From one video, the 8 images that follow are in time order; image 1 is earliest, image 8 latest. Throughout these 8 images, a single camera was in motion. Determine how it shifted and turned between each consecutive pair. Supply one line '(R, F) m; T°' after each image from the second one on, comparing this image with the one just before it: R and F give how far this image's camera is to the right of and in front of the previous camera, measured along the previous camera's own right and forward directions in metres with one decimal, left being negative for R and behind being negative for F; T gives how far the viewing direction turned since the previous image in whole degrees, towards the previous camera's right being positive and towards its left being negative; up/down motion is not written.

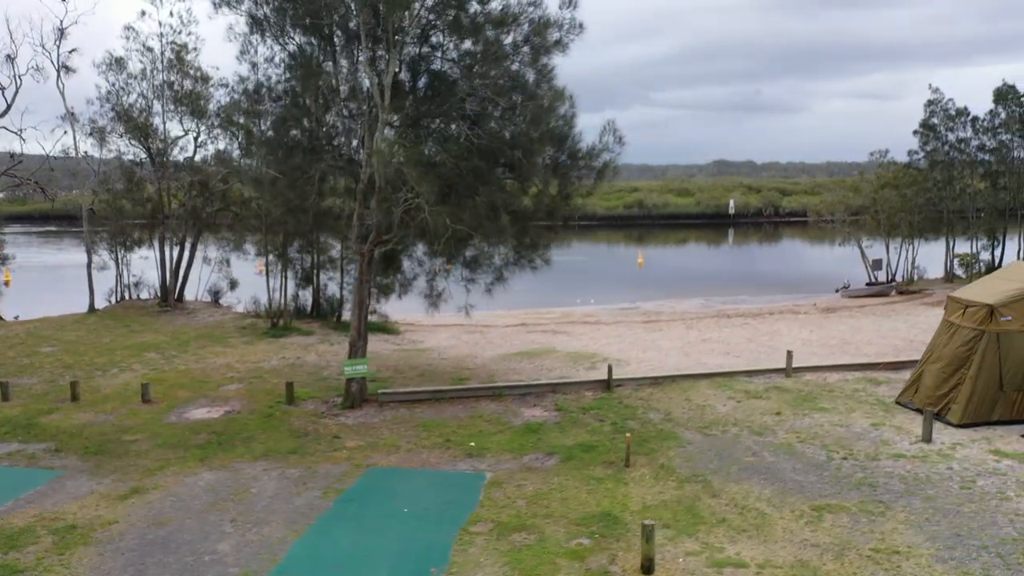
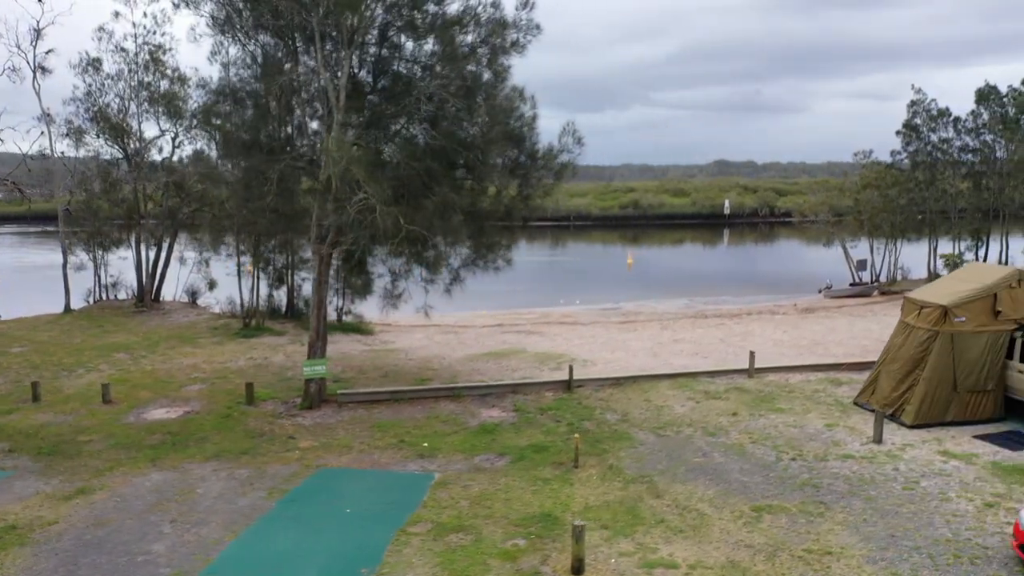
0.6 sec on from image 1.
(+0.9, 0.0) m; 0°
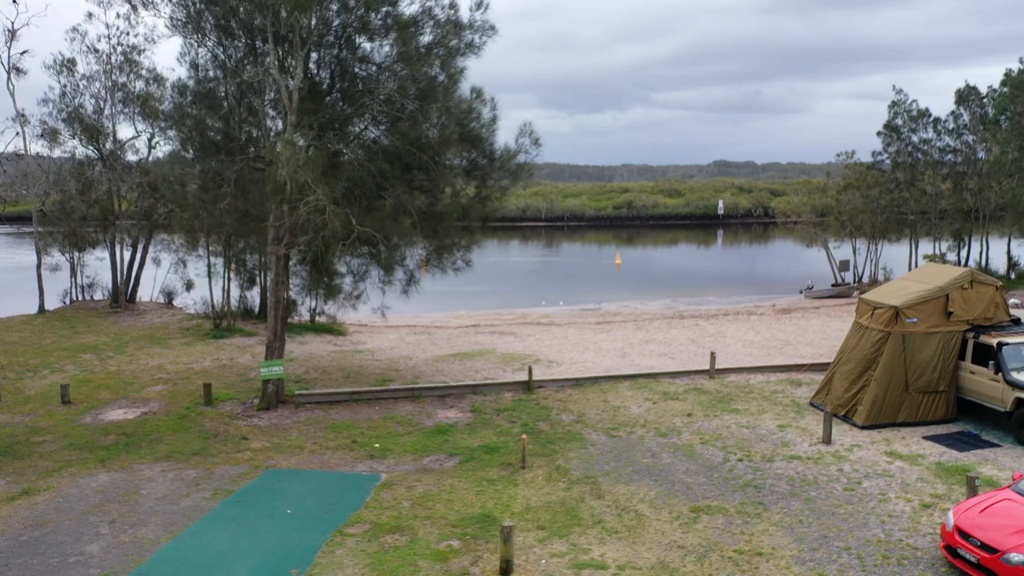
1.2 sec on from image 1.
(+0.9, 0.0) m; 0°
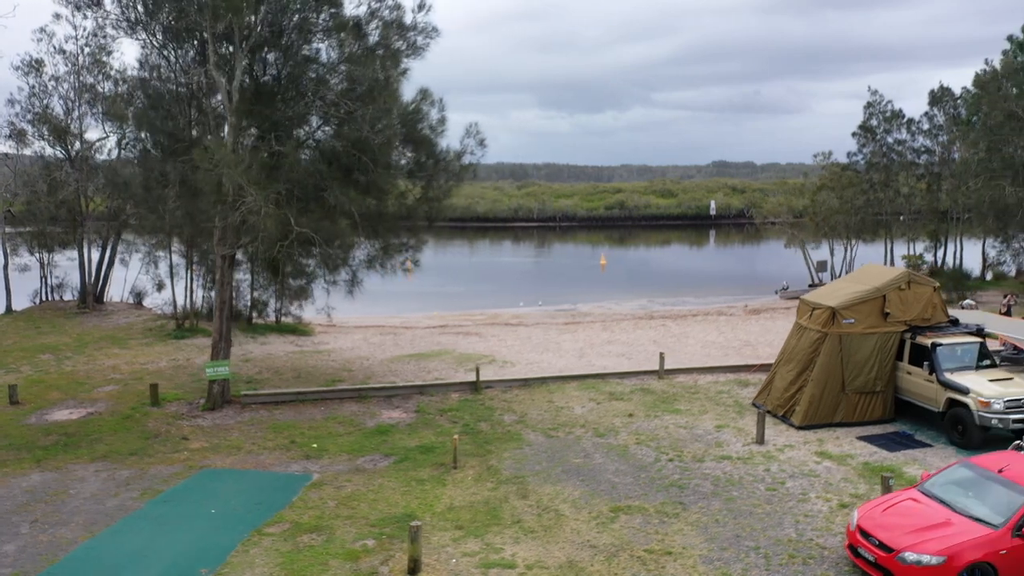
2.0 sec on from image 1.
(+1.1, -0.1) m; 0°
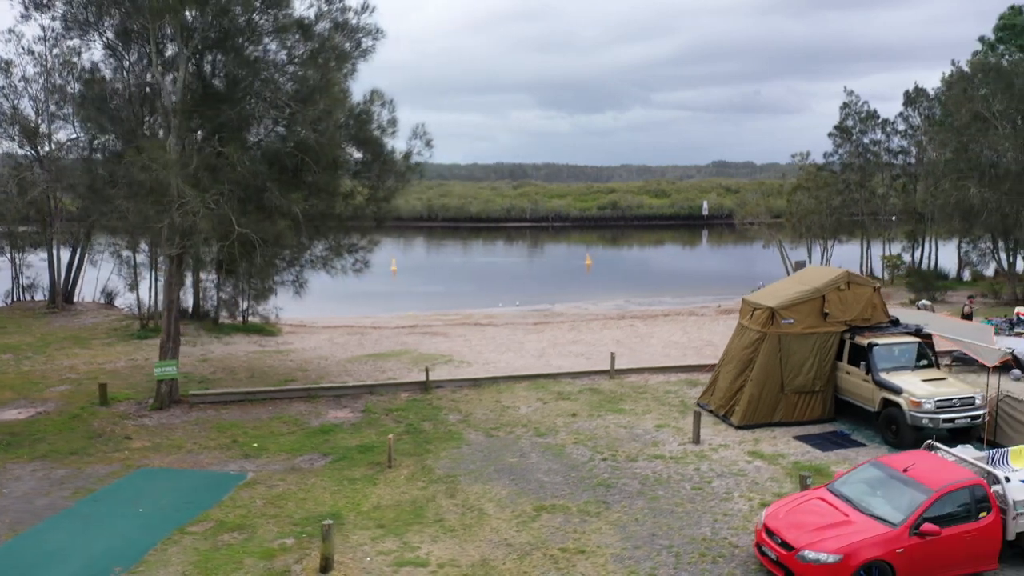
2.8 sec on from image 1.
(+1.1, -0.1) m; 0°
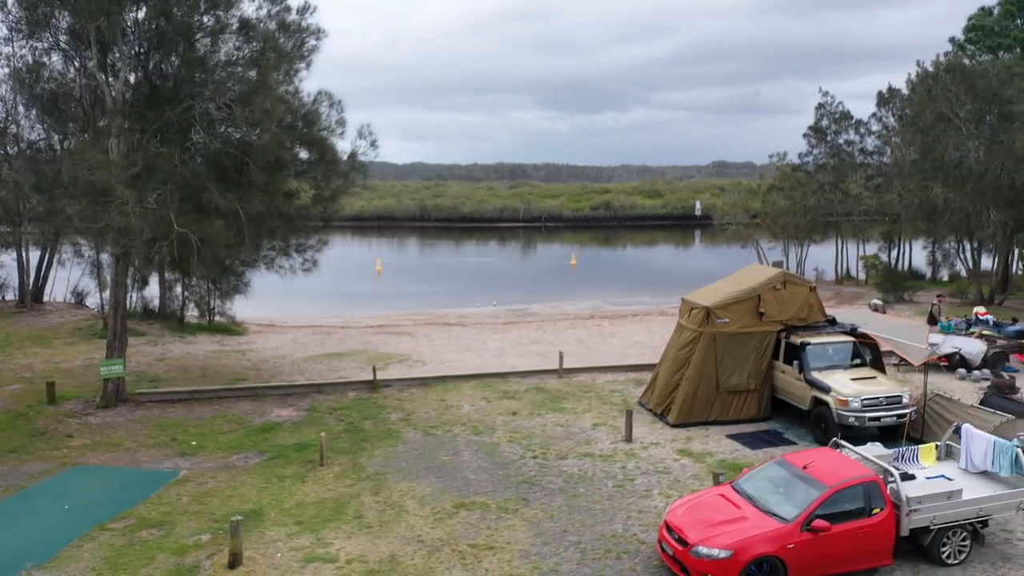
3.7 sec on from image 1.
(+1.2, -0.1) m; 0°
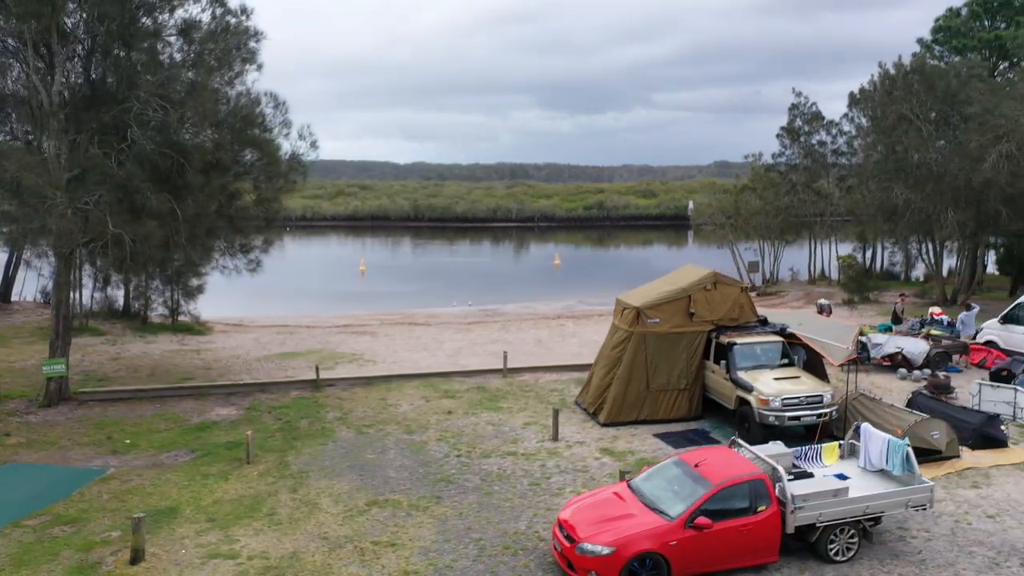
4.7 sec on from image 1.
(+1.3, -0.1) m; 0°
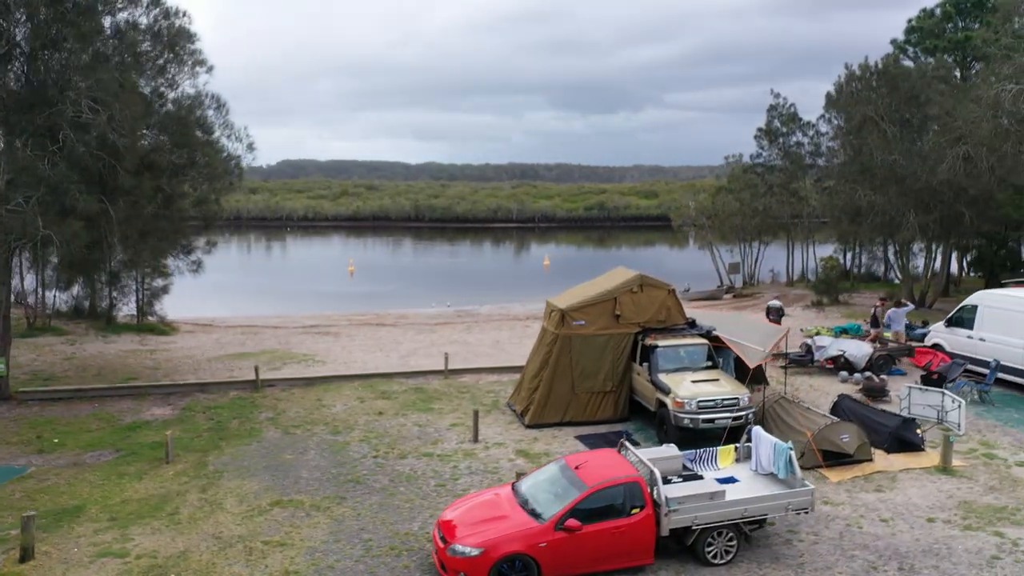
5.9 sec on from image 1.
(+1.6, 0.0) m; -1°
